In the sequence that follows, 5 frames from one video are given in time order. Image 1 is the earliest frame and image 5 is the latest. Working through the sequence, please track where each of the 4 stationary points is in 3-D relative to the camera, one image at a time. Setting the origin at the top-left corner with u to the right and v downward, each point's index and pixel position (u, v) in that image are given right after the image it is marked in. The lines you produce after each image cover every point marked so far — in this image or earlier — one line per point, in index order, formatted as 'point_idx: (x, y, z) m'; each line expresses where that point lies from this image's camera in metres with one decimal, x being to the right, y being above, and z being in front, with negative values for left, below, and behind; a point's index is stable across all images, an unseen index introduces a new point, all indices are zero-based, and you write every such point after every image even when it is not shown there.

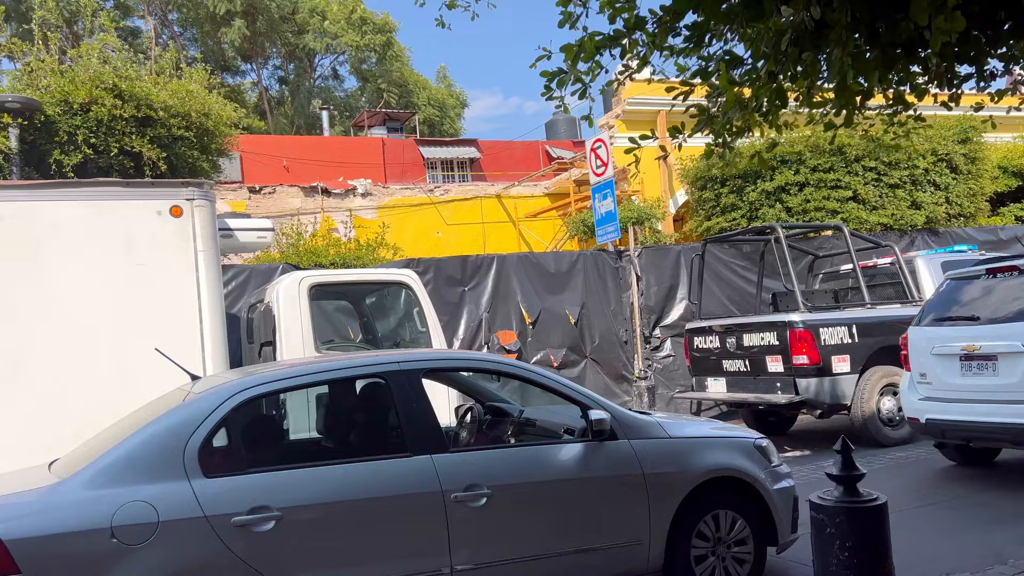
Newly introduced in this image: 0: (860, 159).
0: (+4.7, +1.8, +11.1) m
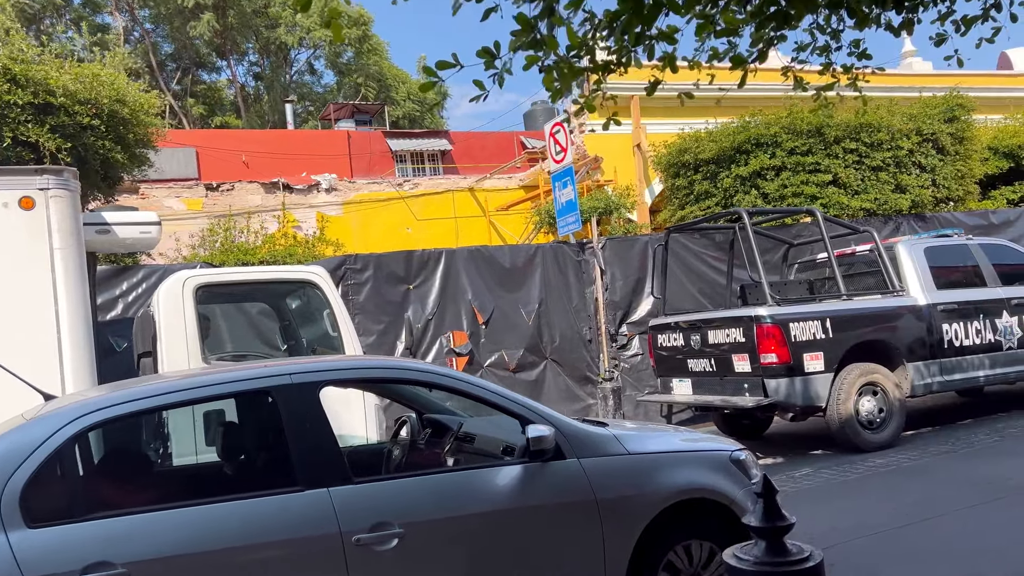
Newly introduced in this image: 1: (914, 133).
0: (+4.2, +1.9, +10.4) m
1: (+5.3, +2.0, +10.7) m
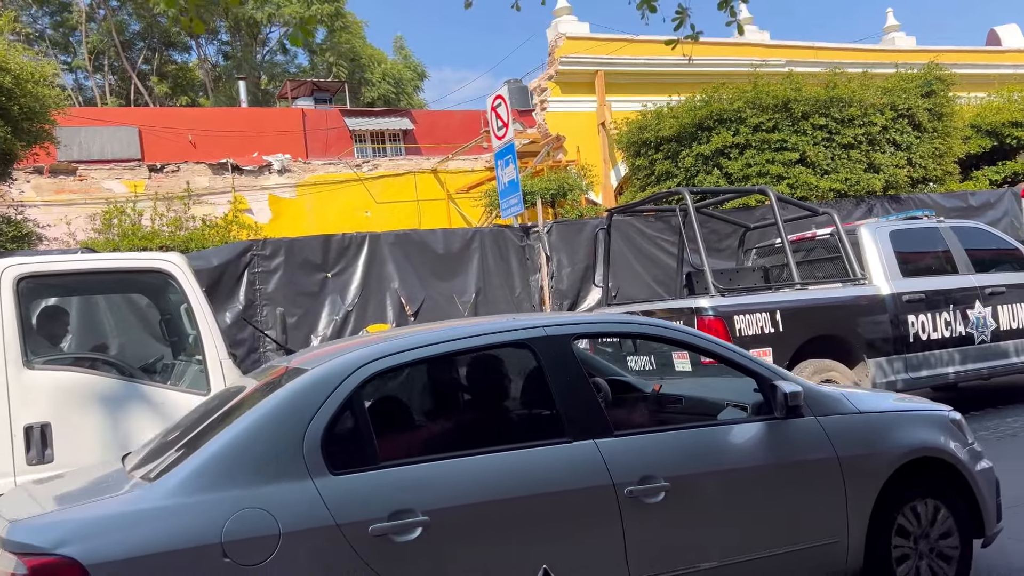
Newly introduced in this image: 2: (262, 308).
0: (+3.5, +2.1, +9.7) m
1: (+4.6, +2.2, +10.0) m
2: (-2.1, -0.2, +6.8) m
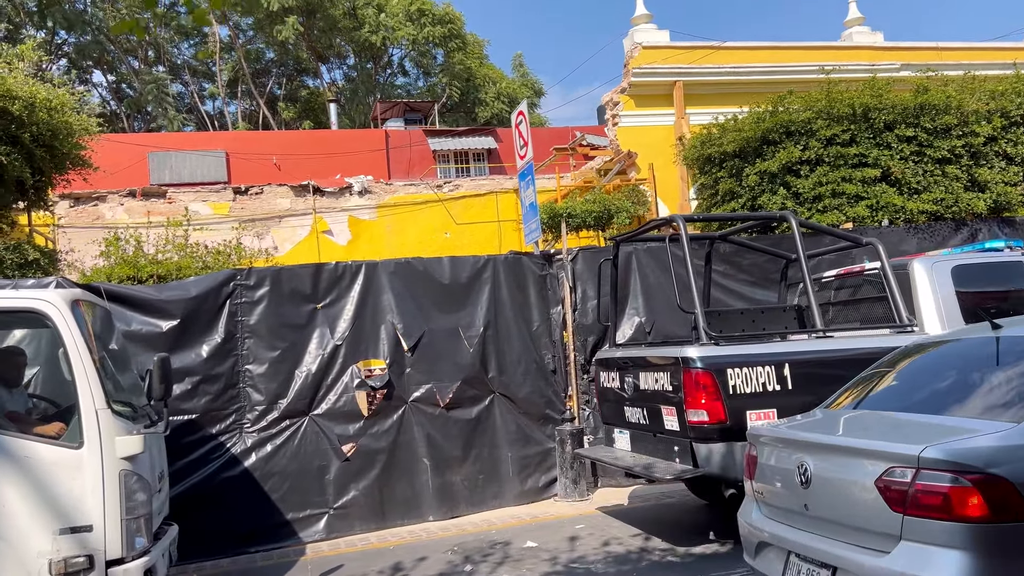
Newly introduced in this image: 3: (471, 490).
0: (+4.0, +1.7, +8.4) m
1: (+5.1, +1.8, +8.4) m
2: (-2.1, -0.4, +6.5) m
3: (-0.3, -1.7, +6.9) m
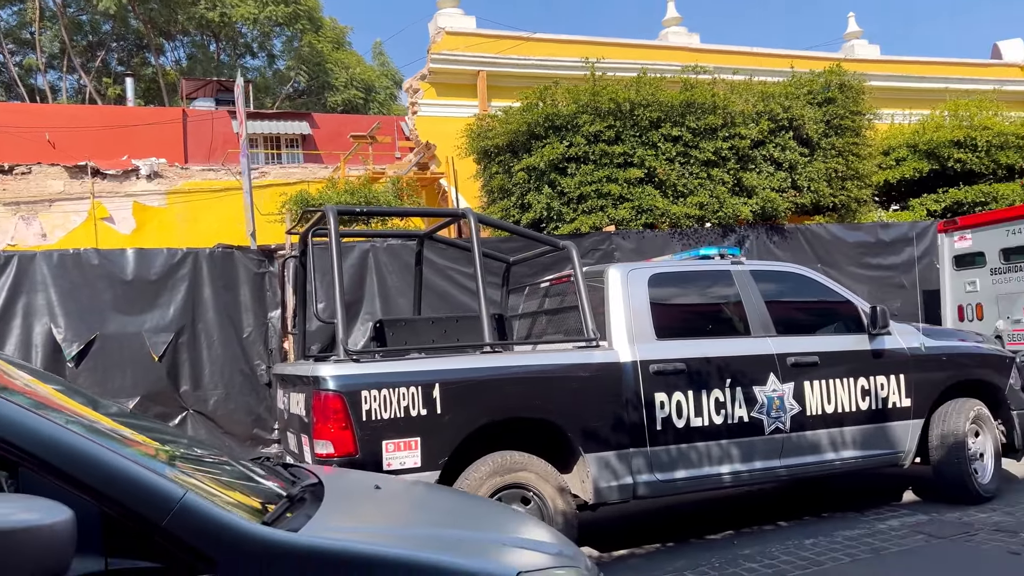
0: (+1.5, +1.6, +8.0) m
1: (+2.6, +1.7, +8.1) m
2: (-4.3, -0.4, +5.2) m
3: (-2.6, -1.7, +5.9) m
